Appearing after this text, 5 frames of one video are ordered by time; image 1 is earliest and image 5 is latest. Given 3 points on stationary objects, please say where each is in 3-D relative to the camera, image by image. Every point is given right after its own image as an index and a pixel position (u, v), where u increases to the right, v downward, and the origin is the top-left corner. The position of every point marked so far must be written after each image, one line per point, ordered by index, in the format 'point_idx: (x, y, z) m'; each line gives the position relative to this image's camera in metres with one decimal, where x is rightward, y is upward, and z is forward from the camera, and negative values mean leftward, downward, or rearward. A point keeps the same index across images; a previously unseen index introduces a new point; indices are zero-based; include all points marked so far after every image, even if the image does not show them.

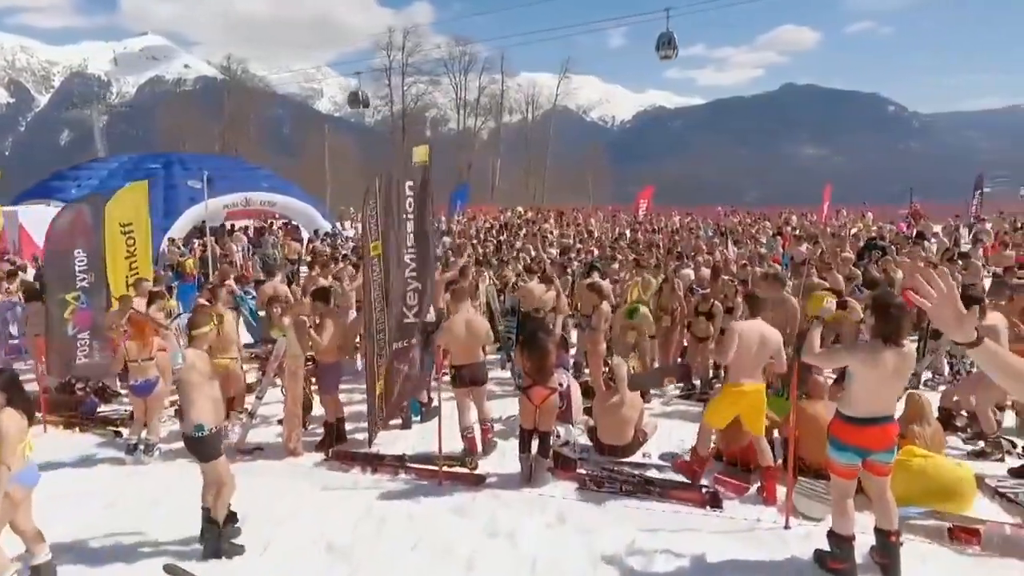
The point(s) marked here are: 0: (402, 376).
0: (-1.4, -1.1, +8.1) m
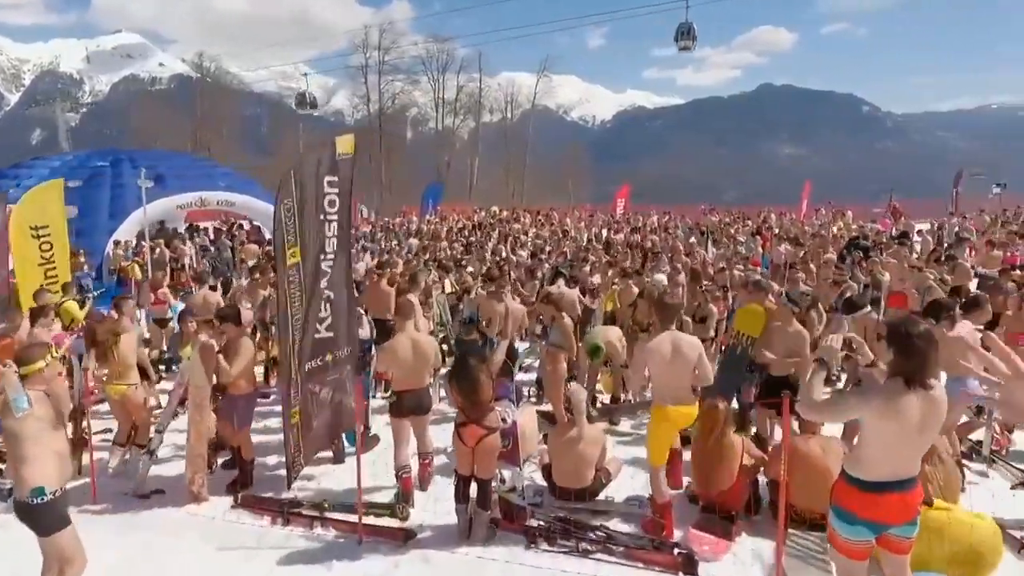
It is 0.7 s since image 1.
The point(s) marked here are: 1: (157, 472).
0: (-2.0, -1.3, +6.9) m
1: (-4.1, -2.1, +7.3) m
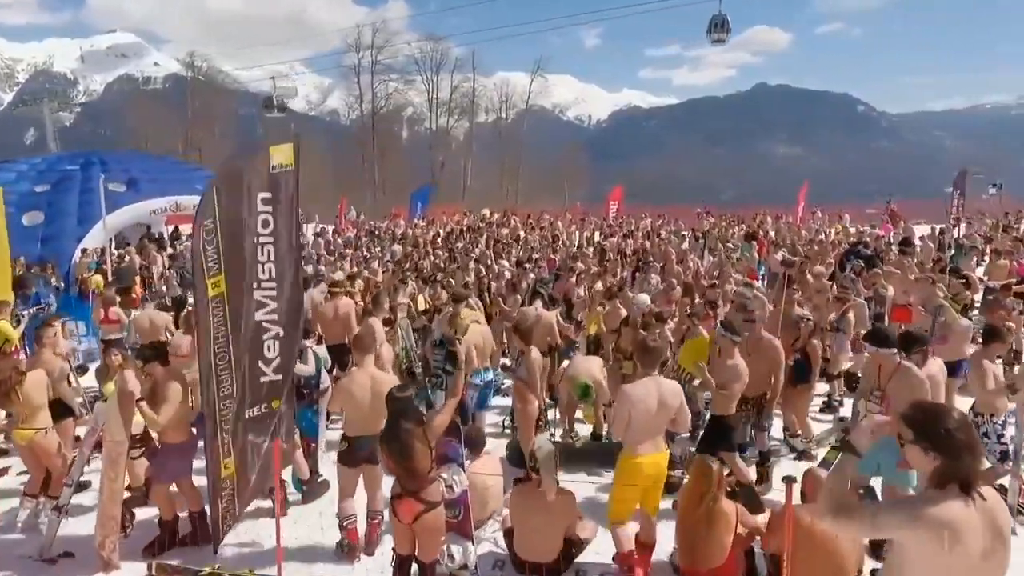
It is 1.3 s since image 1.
0: (-2.4, -1.6, +6.1) m
1: (-4.5, -2.4, +6.4) m
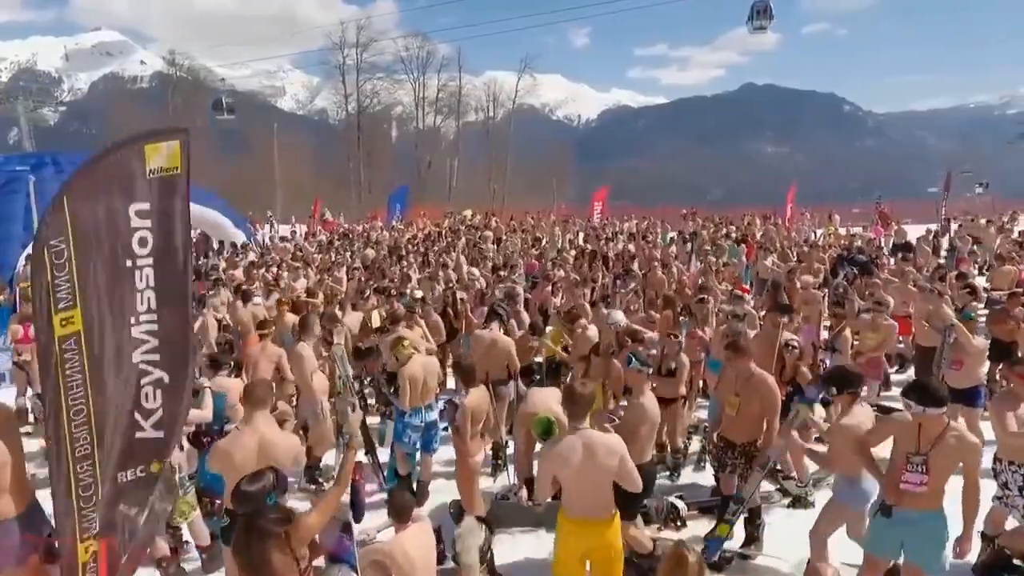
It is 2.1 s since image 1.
0: (-2.9, -1.8, +4.9) m
1: (-5.0, -2.7, +5.3) m
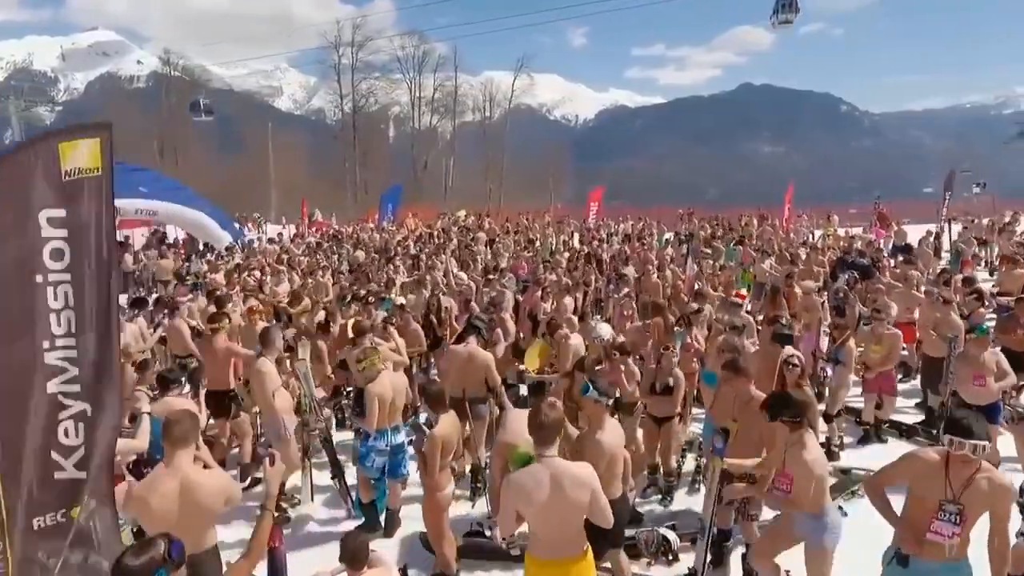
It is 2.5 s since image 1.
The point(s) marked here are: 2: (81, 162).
0: (-3.1, -1.9, +4.4) m
1: (-5.2, -2.8, +4.7) m
2: (-2.8, +0.9, +4.0) m
